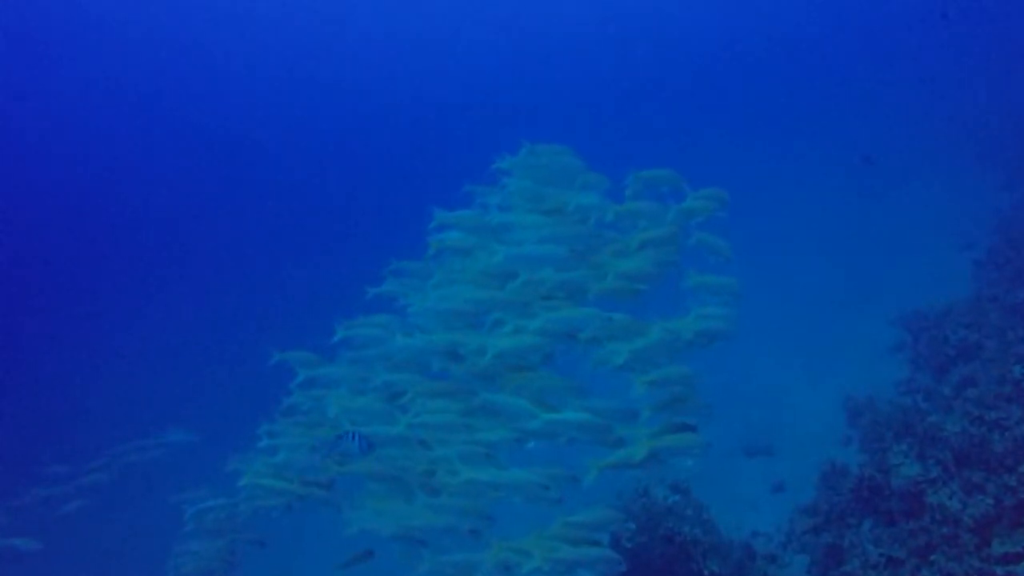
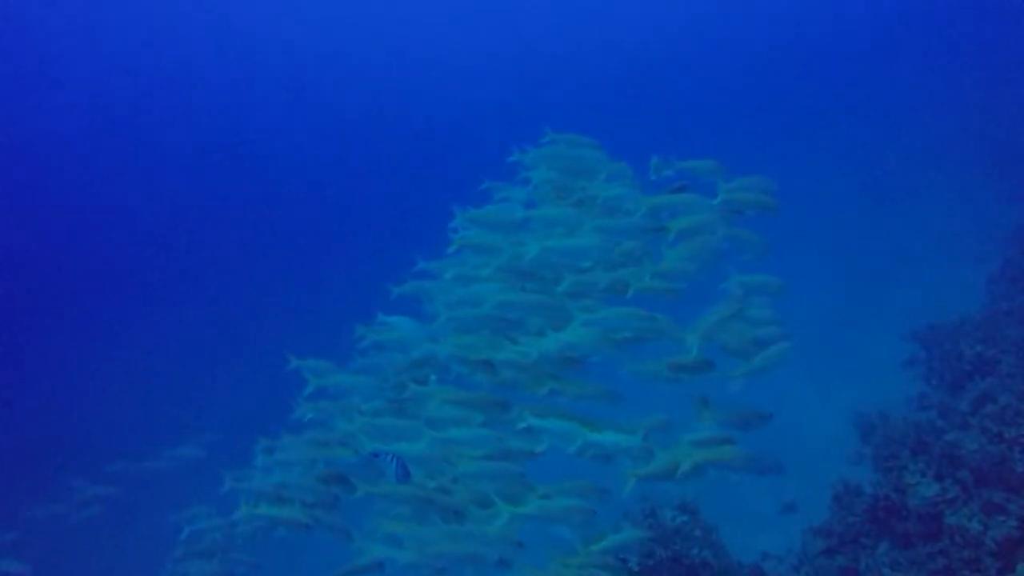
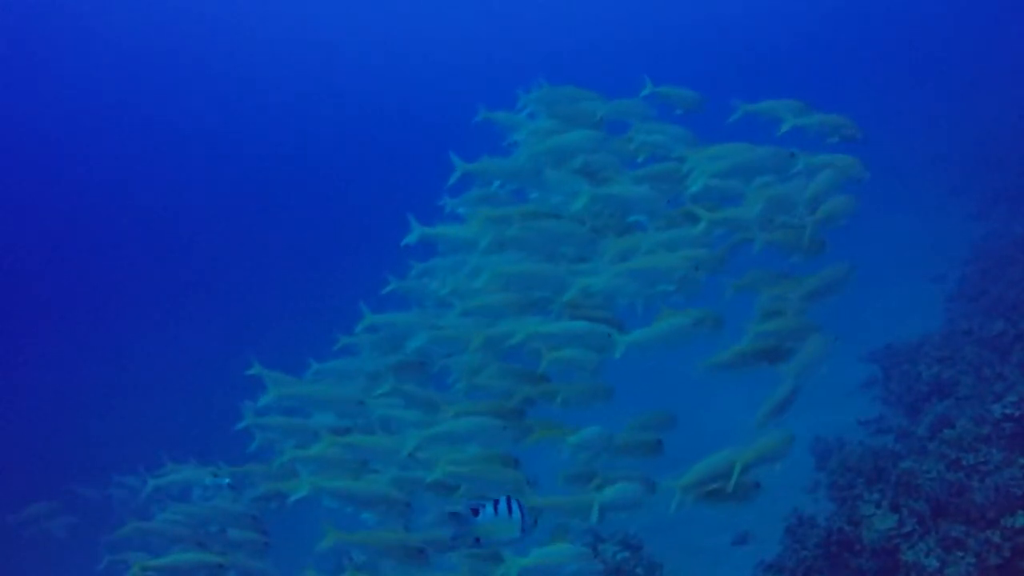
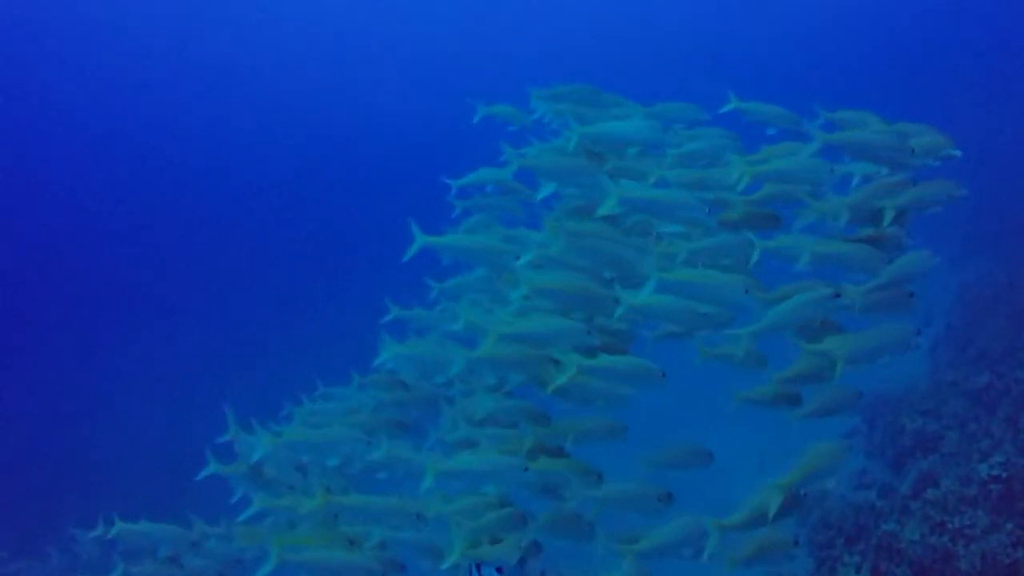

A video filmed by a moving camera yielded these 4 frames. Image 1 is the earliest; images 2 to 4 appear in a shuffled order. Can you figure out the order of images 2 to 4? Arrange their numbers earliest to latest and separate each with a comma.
2, 3, 4
